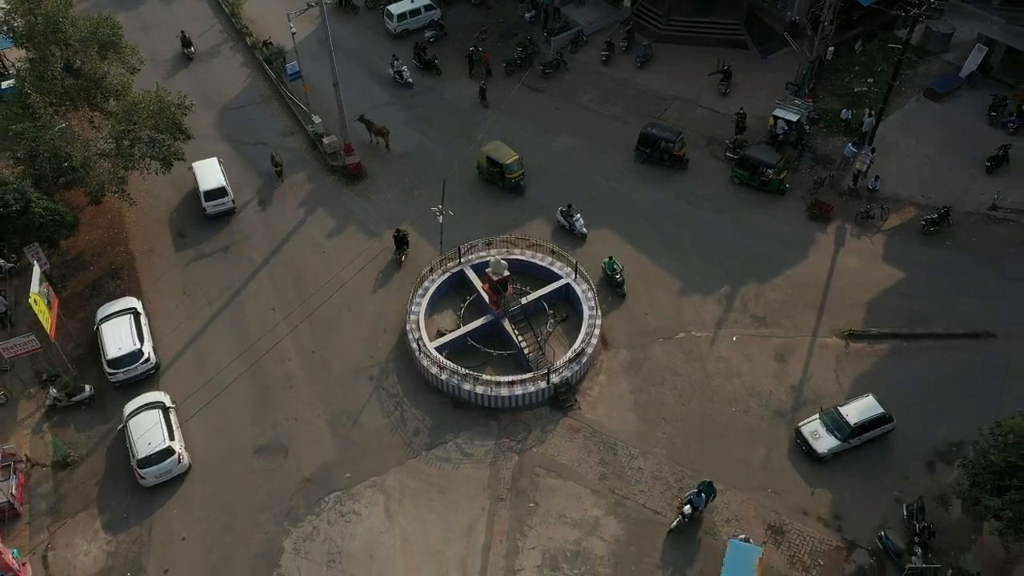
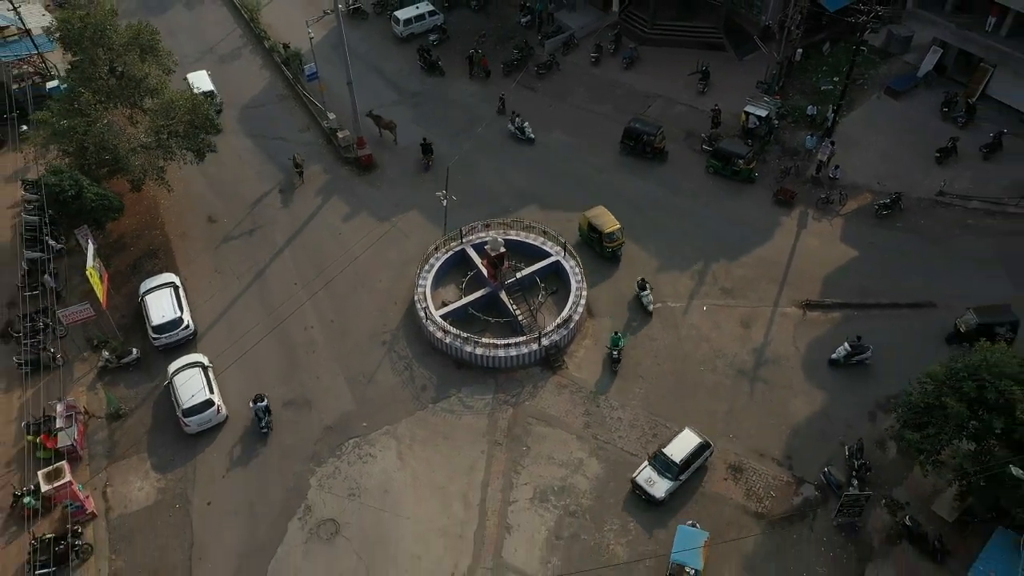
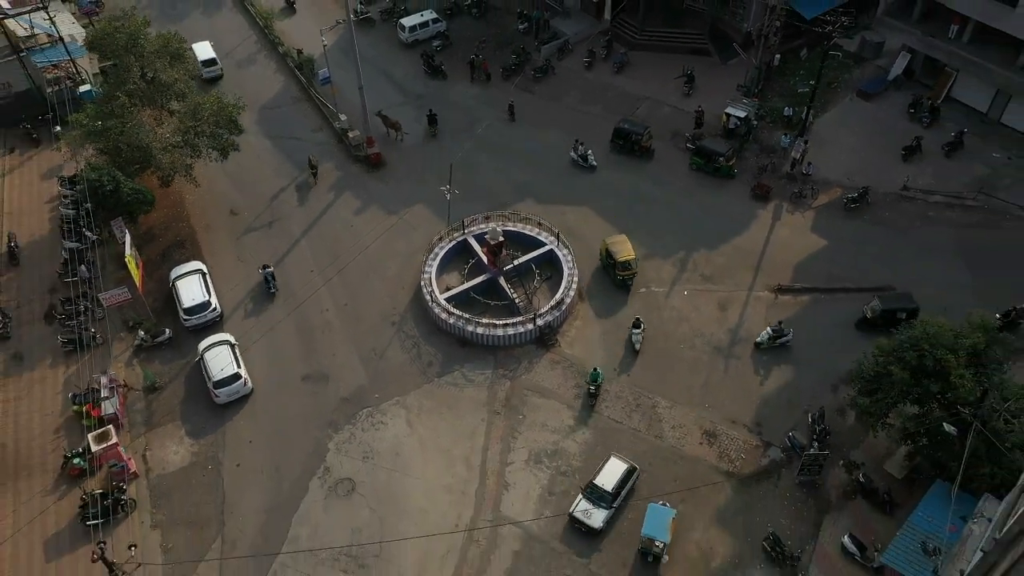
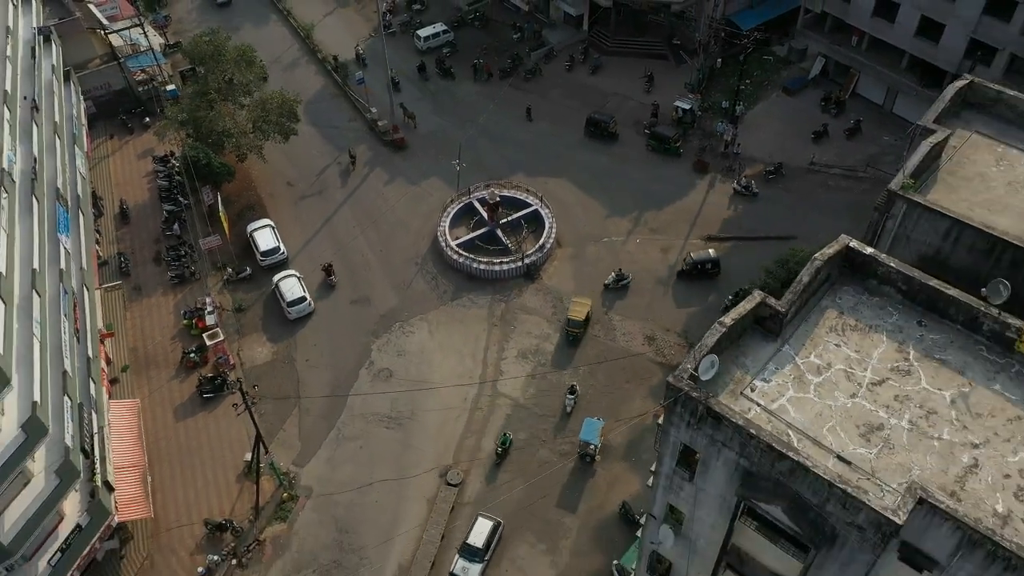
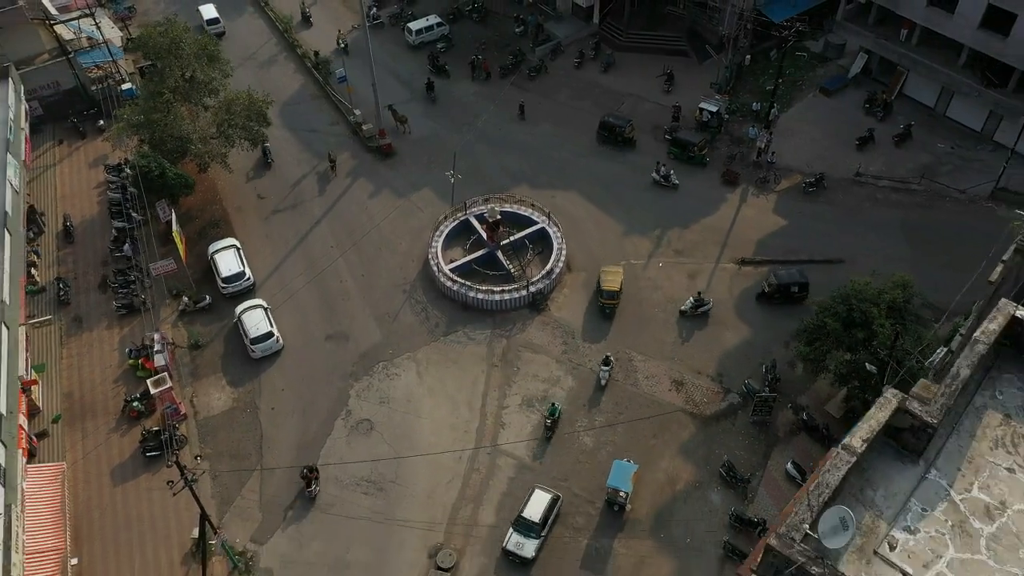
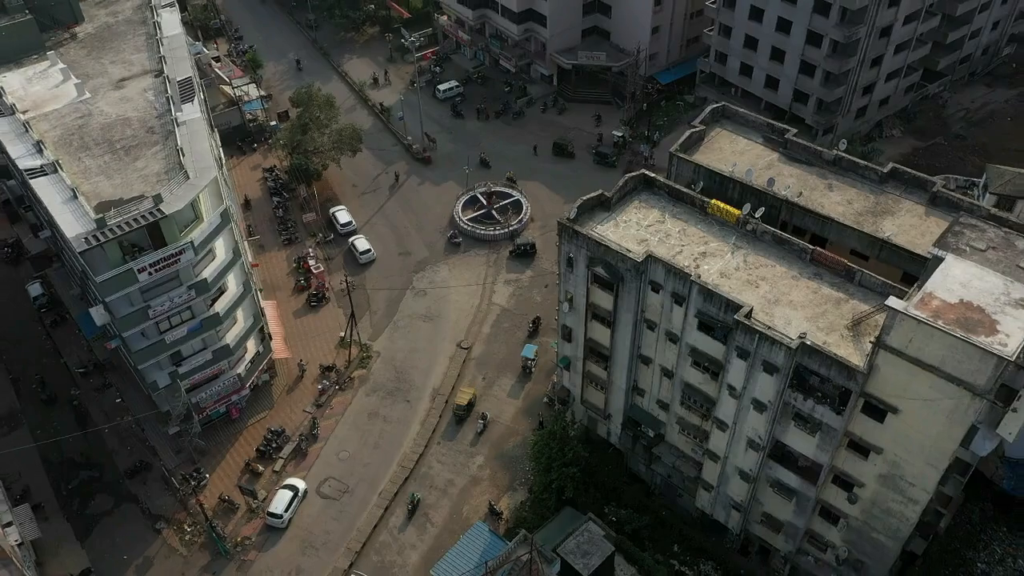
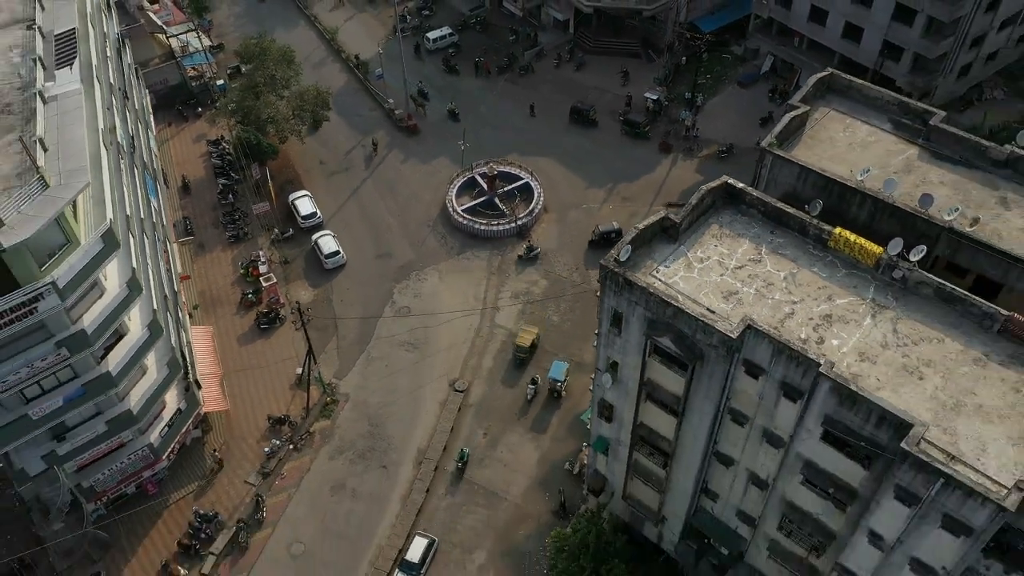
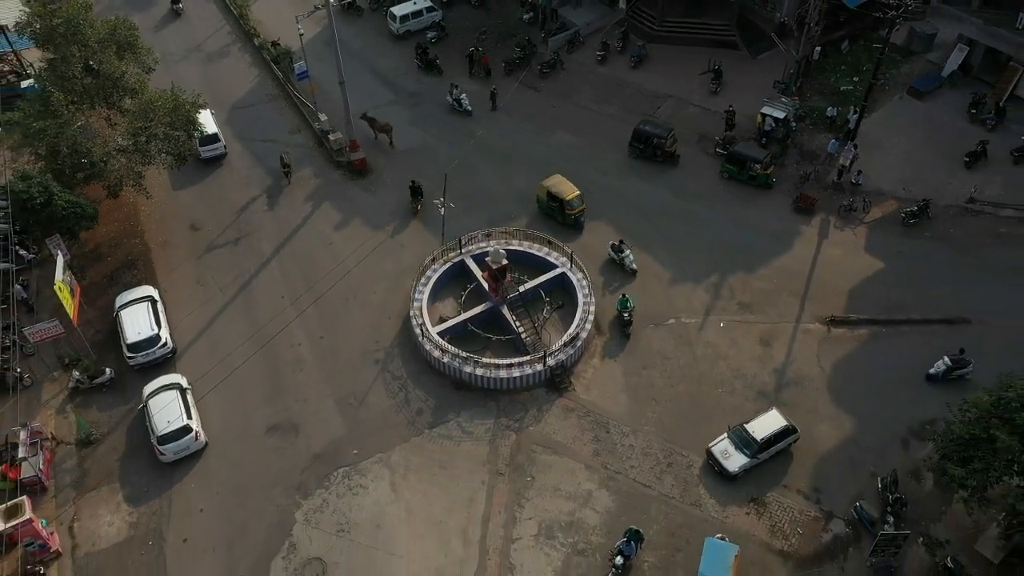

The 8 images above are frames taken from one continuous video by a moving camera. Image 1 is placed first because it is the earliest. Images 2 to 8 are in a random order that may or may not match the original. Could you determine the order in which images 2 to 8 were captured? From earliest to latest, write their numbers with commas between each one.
8, 2, 3, 5, 4, 7, 6
